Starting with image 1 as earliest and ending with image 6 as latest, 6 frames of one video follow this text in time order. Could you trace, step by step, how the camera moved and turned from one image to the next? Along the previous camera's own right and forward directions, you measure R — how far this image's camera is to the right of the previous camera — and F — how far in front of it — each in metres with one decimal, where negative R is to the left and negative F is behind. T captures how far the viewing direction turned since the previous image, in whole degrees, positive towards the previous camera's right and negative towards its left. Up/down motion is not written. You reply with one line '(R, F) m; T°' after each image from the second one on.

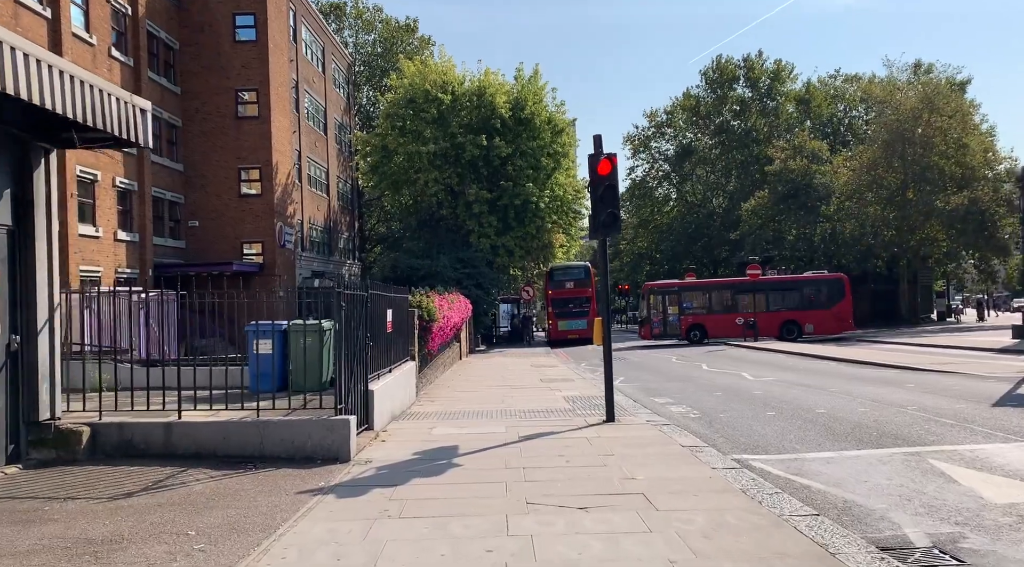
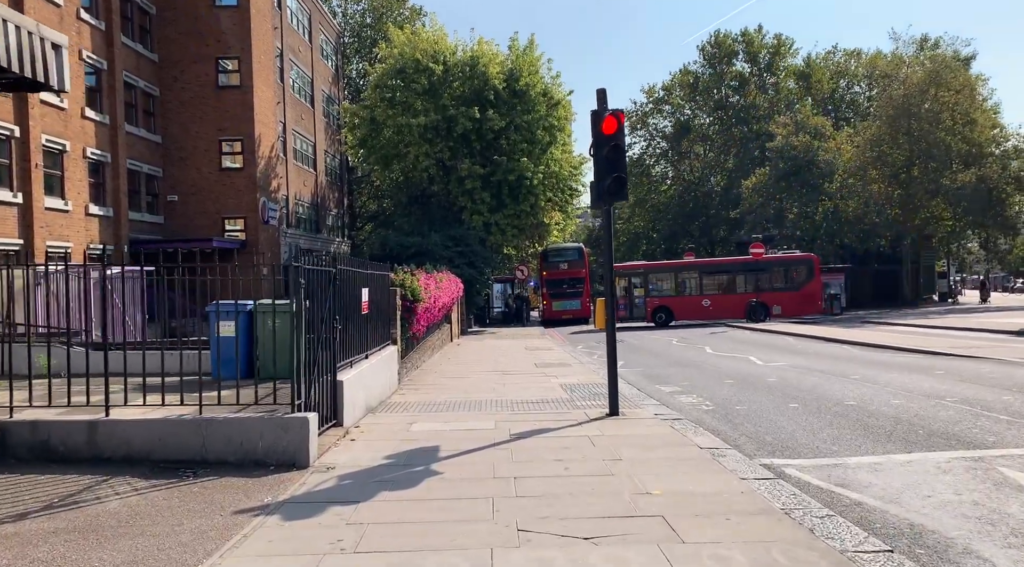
(0.0, +1.4) m; 0°
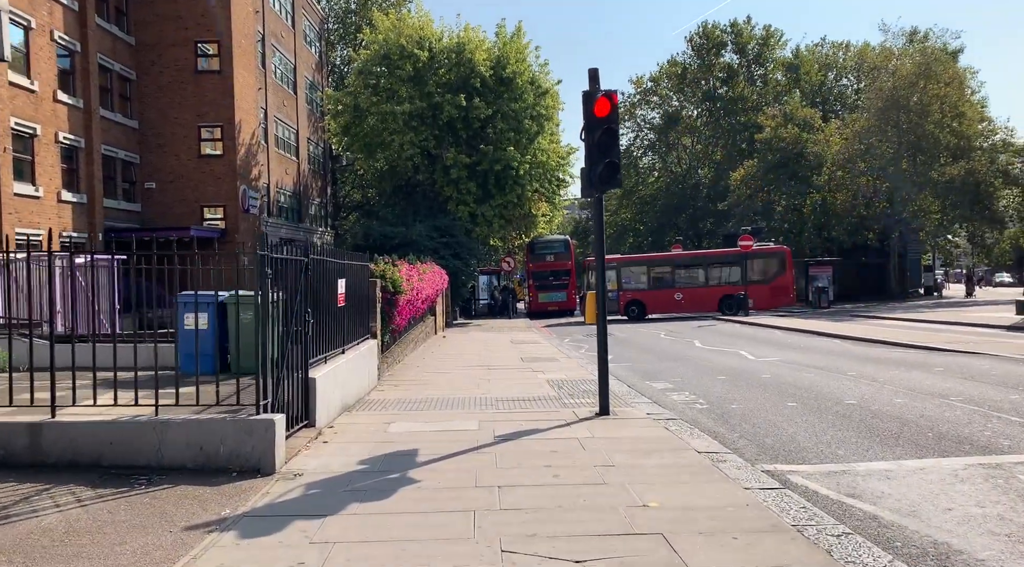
(0.0, +0.6) m; +1°
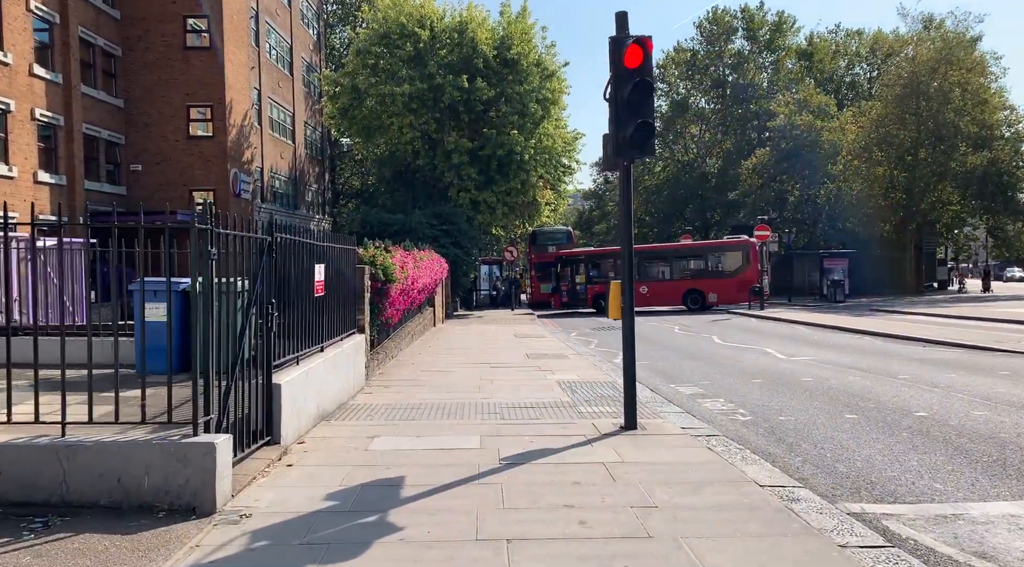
(-0.1, +1.6) m; 0°
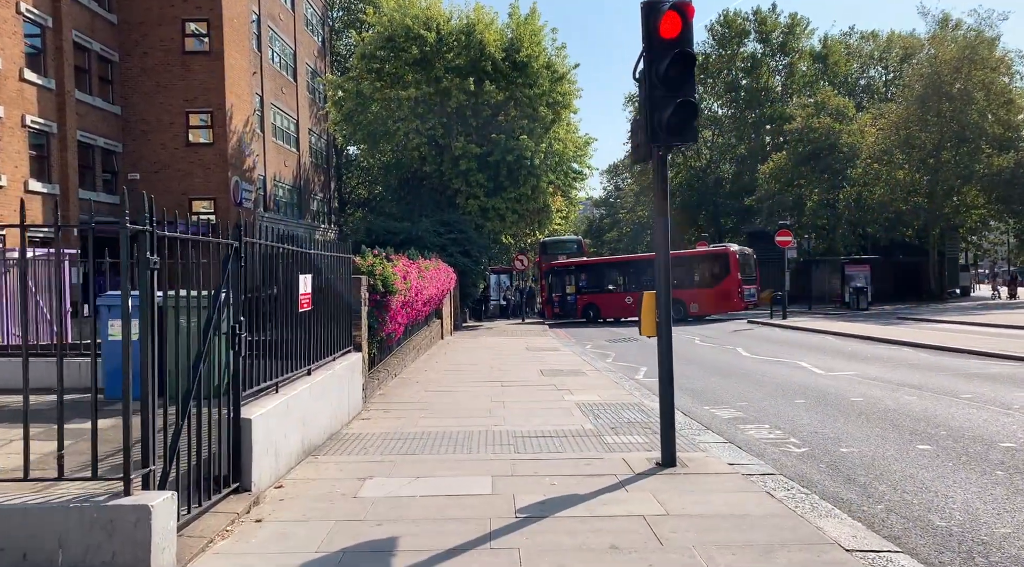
(-0.1, +1.2) m; -1°
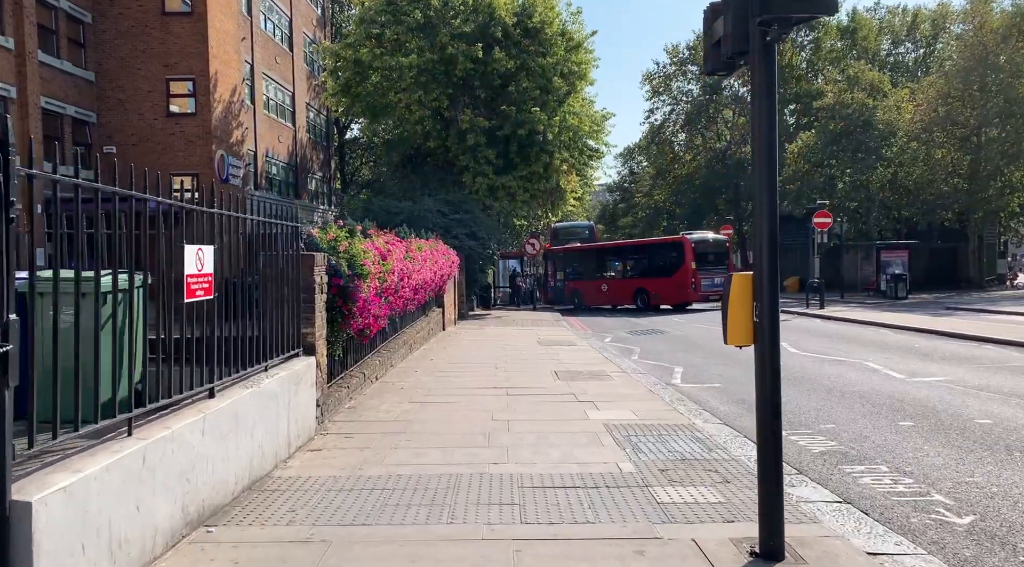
(0.0, +2.8) m; -1°
